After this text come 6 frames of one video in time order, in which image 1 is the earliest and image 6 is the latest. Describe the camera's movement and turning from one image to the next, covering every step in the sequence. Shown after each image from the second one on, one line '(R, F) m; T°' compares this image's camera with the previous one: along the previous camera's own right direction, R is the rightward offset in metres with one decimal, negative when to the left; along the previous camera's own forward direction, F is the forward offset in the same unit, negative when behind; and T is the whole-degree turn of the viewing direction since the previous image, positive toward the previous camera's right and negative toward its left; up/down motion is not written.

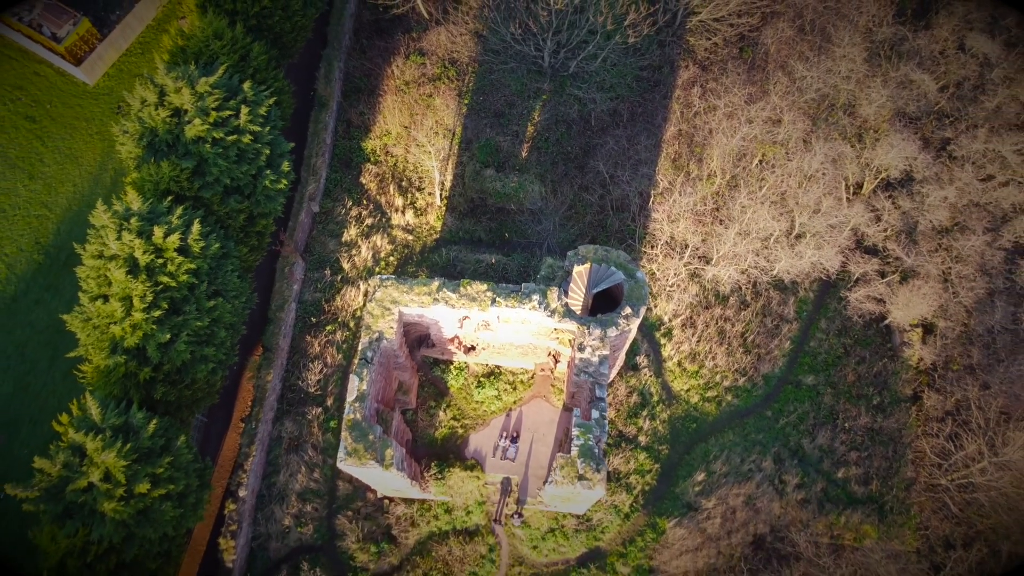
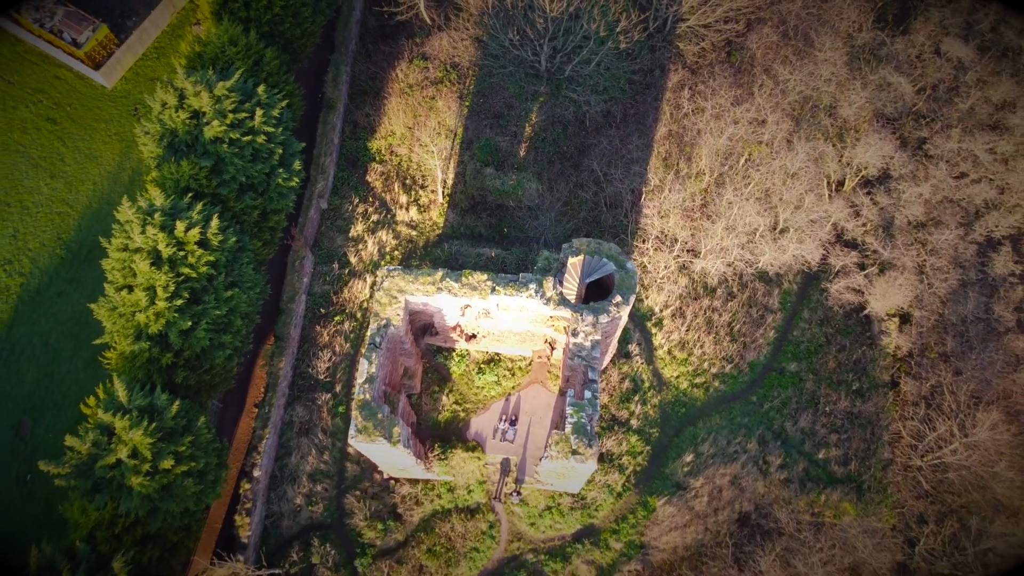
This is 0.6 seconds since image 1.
(0.0, -0.8) m; 0°
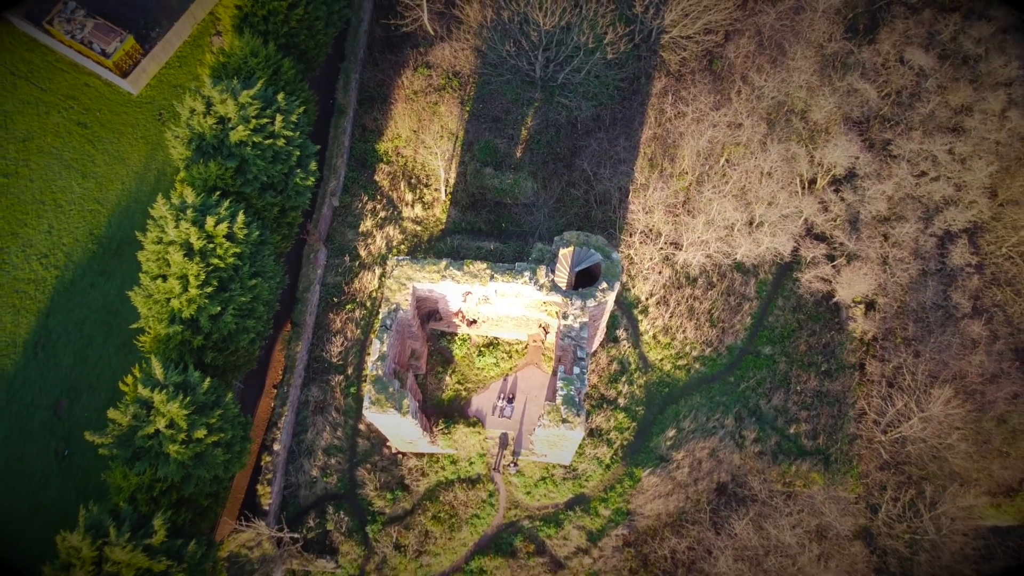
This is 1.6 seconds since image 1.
(+0.1, -1.3) m; 0°
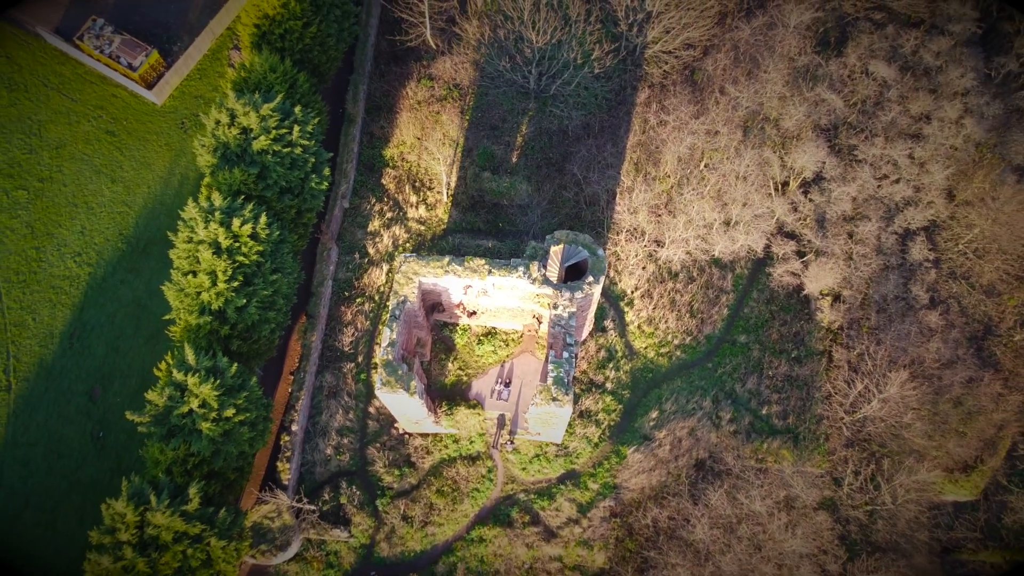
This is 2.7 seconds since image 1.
(+0.1, -1.5) m; 0°
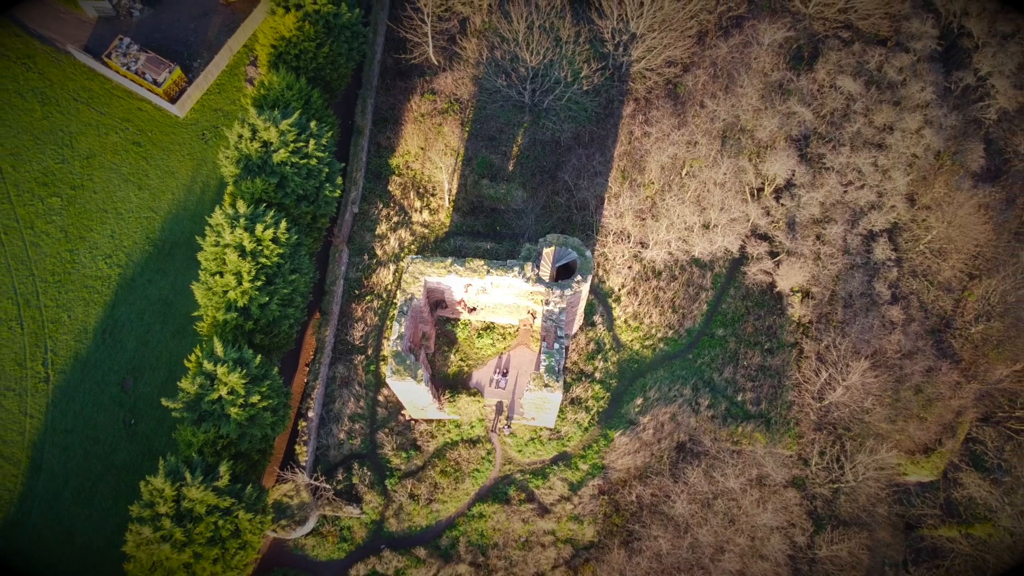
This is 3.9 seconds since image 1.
(+0.1, -1.6) m; 0°
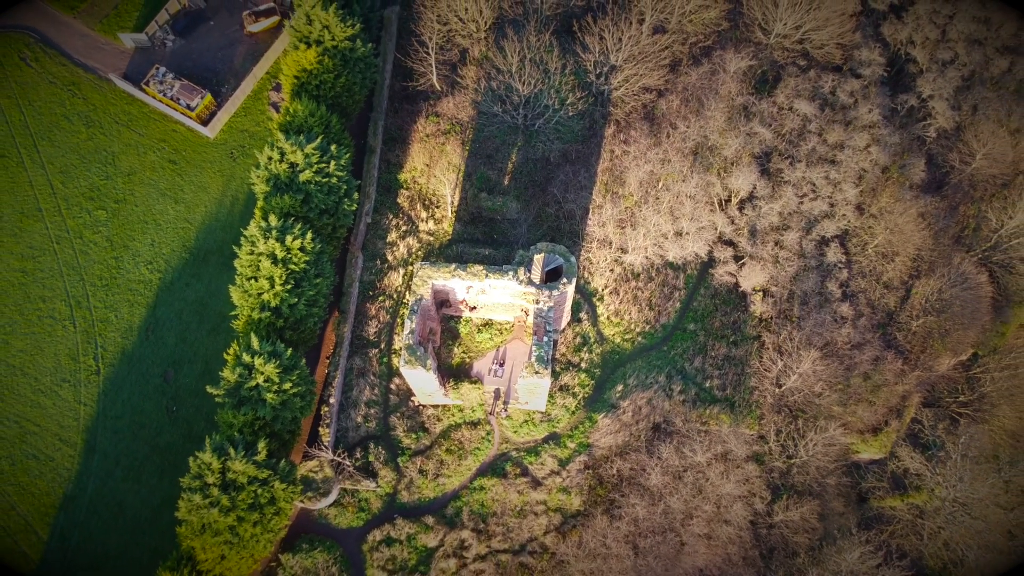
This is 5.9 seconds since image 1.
(+0.1, -2.5) m; 0°
